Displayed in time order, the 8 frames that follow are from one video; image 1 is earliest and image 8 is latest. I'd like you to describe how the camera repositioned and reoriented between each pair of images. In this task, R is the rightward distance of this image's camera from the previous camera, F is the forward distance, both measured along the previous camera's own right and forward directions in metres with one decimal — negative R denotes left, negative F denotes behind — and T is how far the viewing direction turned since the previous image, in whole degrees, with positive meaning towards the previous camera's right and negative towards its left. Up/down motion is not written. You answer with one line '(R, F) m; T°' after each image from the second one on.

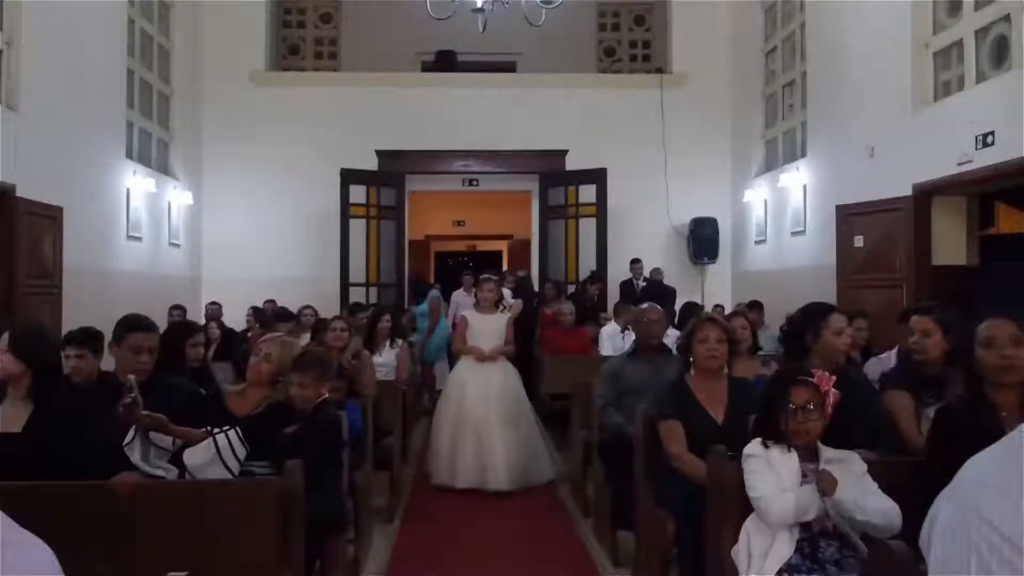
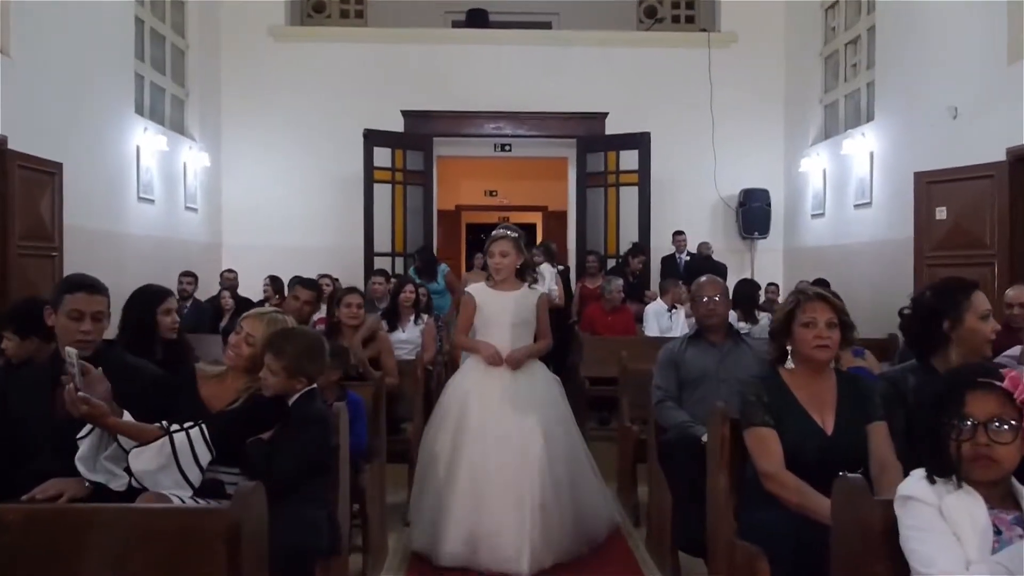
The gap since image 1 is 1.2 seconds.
(0.0, +0.7) m; -2°
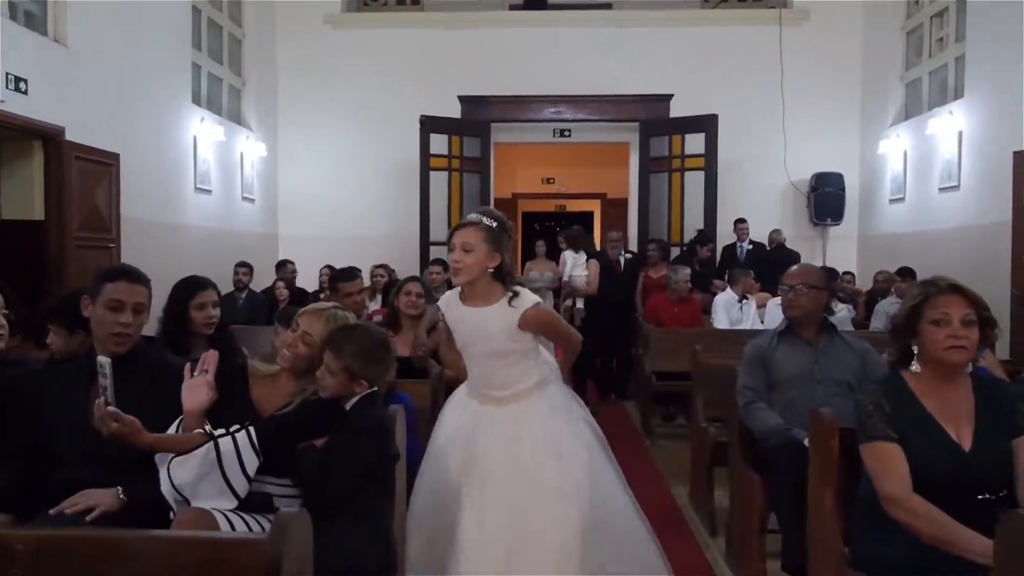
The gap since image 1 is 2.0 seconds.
(-0.1, +0.3) m; -4°
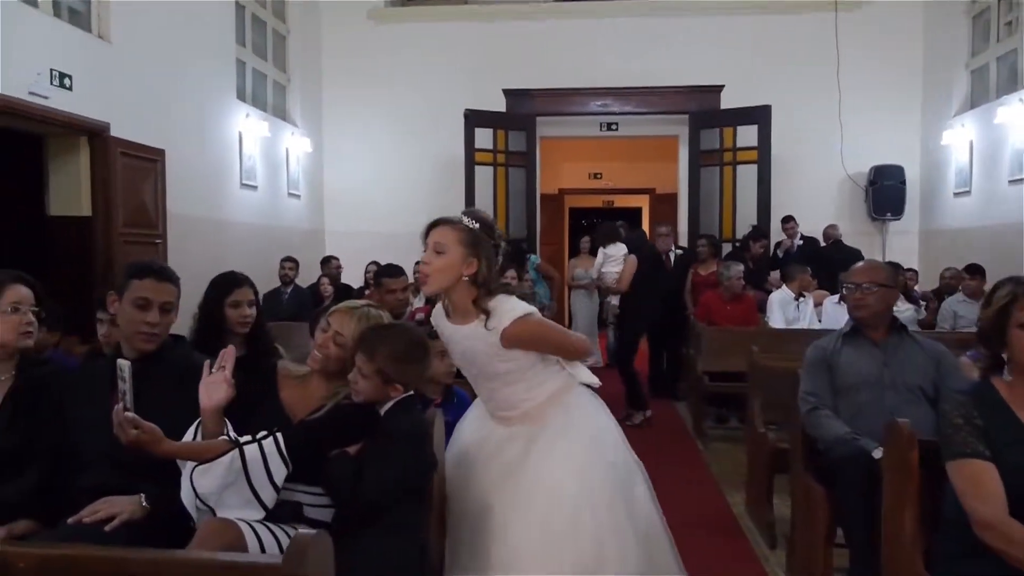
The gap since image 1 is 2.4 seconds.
(0.0, +0.2) m; -3°
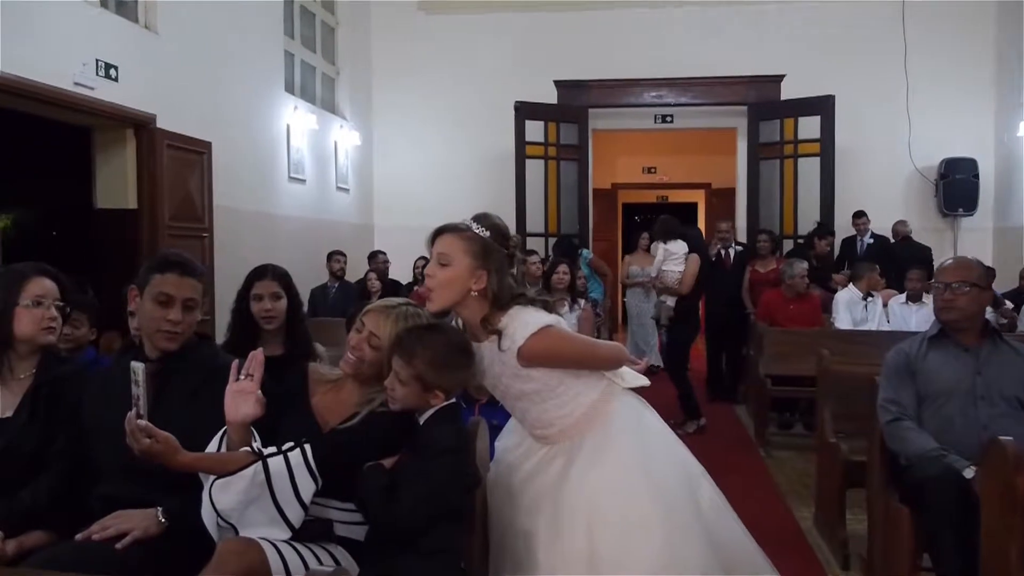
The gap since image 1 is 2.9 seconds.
(0.0, +0.2) m; -3°
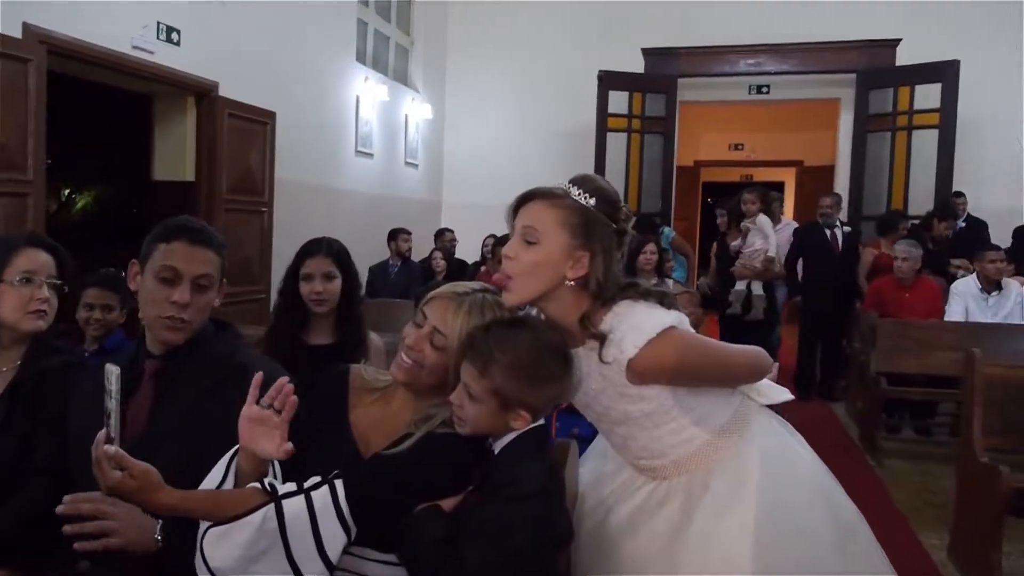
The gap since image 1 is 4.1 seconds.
(-0.1, +0.5) m; -5°
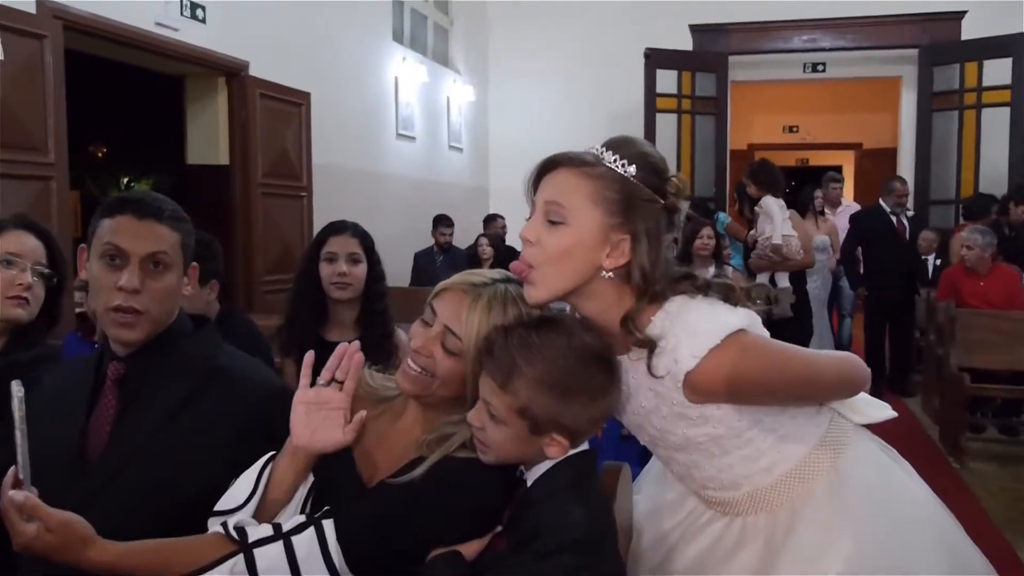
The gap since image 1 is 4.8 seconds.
(0.0, +0.3) m; -3°
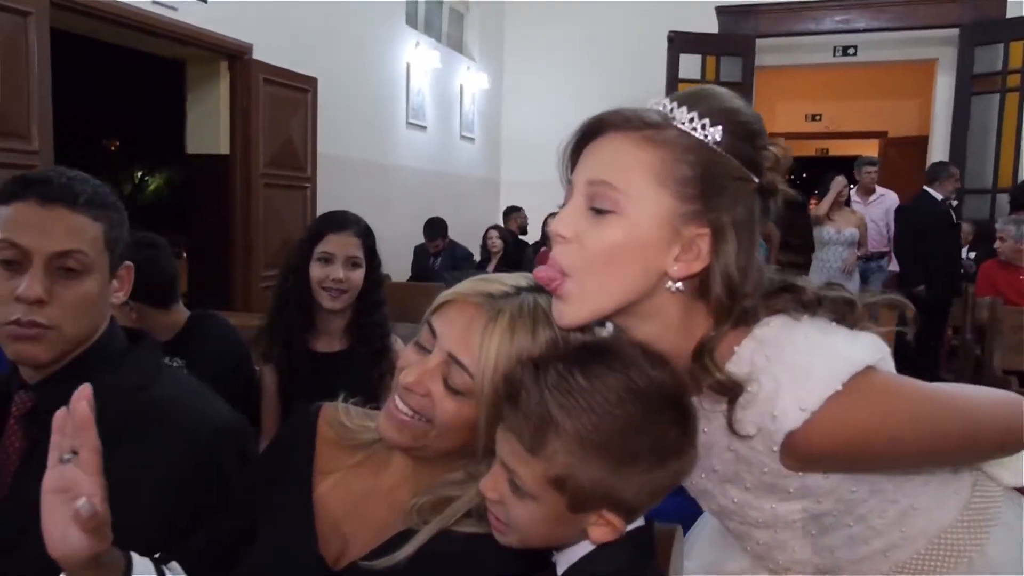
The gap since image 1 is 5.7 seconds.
(0.0, +0.3) m; -1°
